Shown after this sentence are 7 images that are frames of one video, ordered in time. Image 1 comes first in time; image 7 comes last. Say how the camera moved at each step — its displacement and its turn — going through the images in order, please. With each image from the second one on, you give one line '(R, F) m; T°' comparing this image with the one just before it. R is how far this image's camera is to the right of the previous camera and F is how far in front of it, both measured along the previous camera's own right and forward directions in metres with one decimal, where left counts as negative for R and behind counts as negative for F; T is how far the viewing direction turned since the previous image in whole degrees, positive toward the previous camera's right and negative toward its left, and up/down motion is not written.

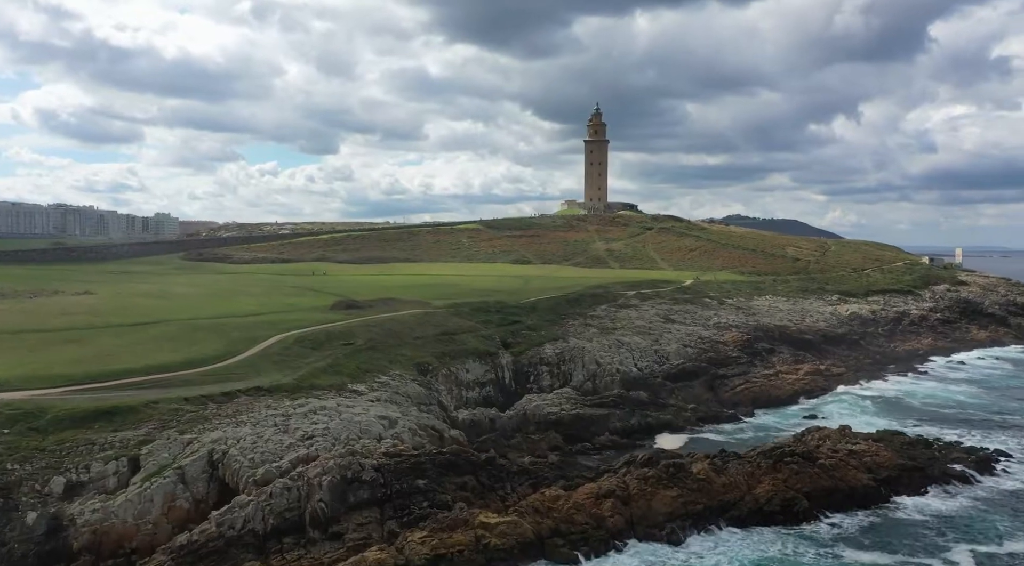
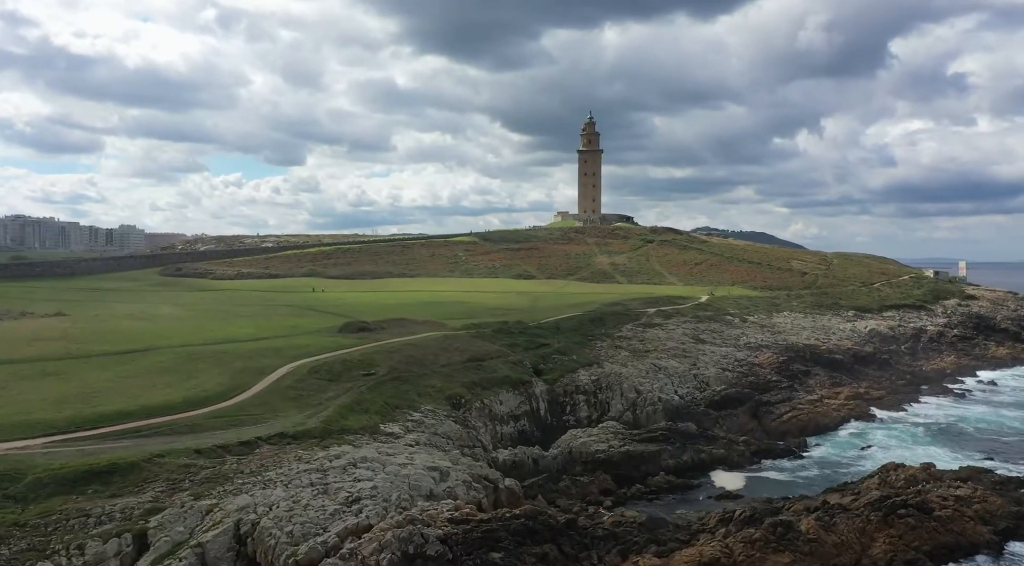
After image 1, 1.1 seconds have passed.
(-3.8, +4.8) m; +2°
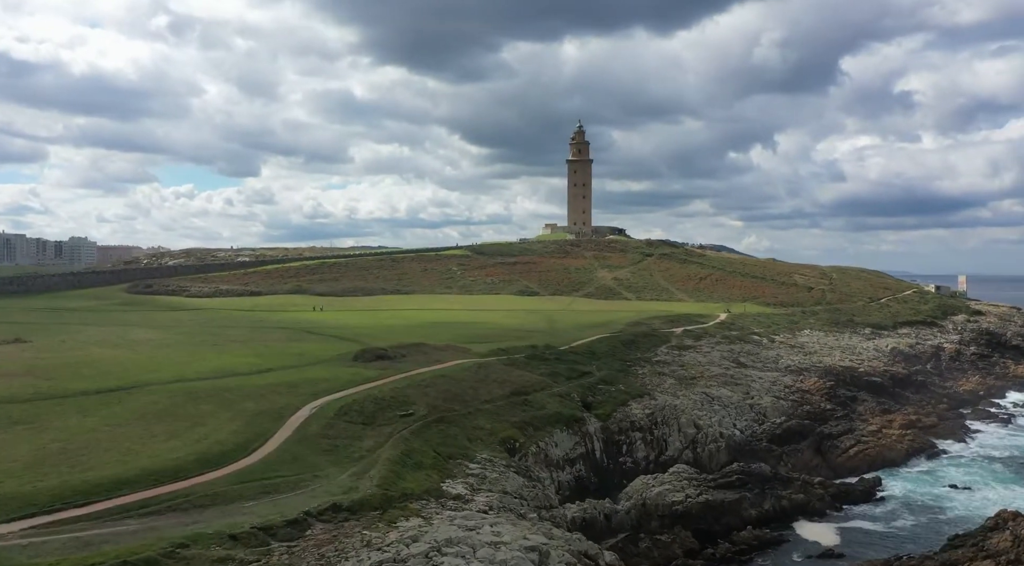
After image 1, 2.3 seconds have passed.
(-4.6, +5.6) m; +3°
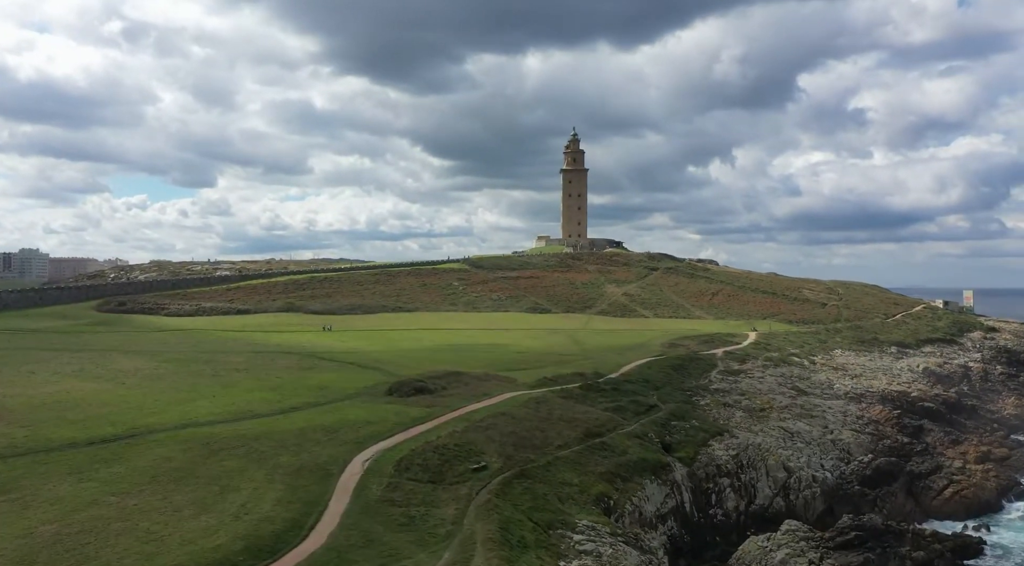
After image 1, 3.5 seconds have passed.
(-4.8, +5.7) m; +3°
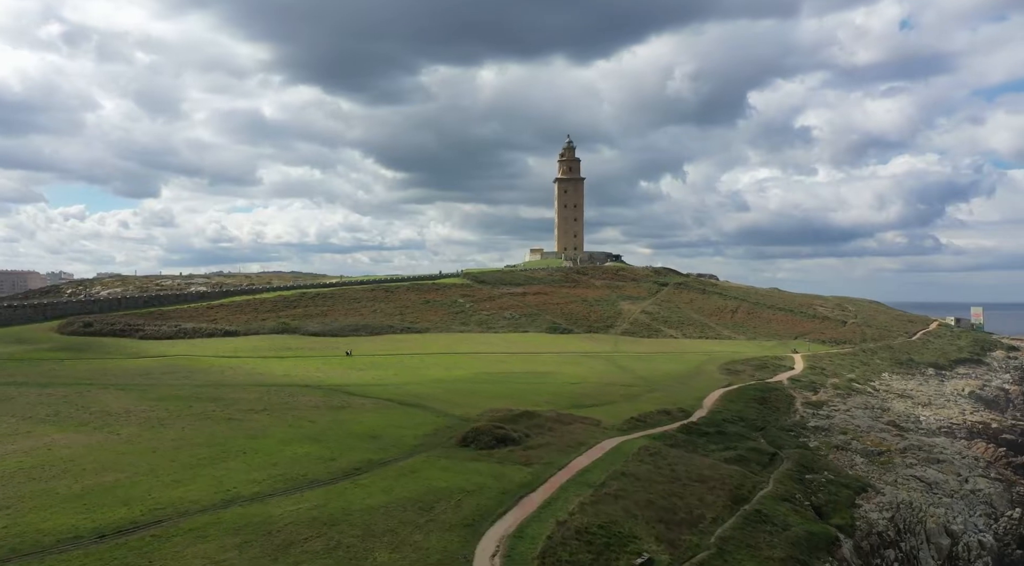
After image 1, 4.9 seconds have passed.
(-5.9, +6.9) m; +4°
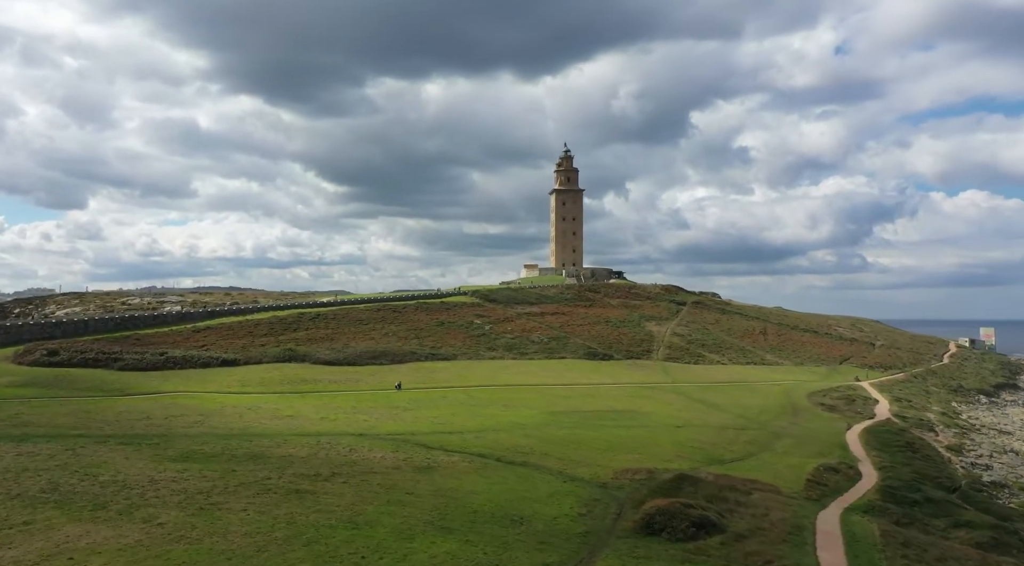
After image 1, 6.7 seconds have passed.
(-7.4, +7.7) m; +5°
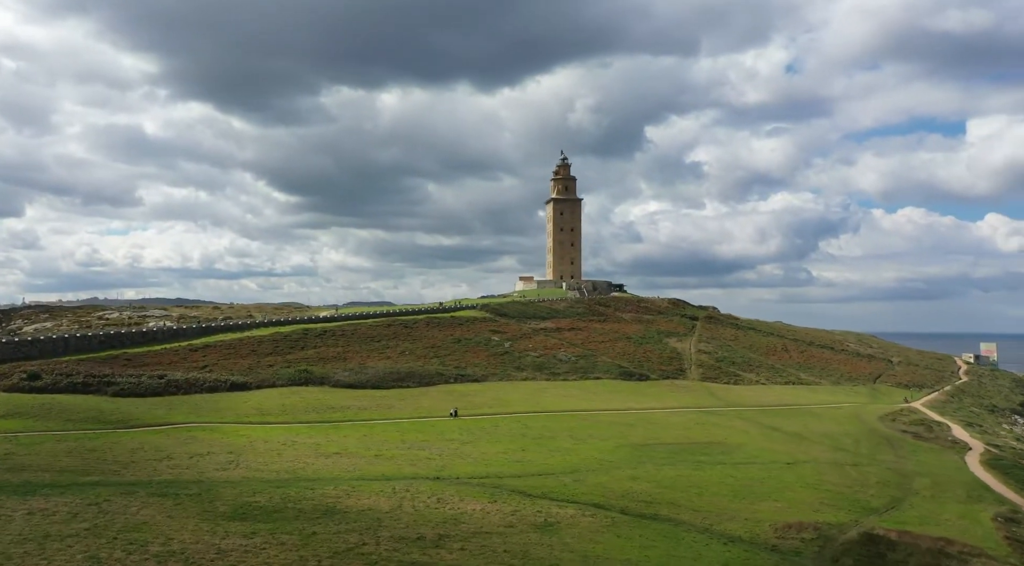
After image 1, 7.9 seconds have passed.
(-5.8, +4.9) m; +4°
